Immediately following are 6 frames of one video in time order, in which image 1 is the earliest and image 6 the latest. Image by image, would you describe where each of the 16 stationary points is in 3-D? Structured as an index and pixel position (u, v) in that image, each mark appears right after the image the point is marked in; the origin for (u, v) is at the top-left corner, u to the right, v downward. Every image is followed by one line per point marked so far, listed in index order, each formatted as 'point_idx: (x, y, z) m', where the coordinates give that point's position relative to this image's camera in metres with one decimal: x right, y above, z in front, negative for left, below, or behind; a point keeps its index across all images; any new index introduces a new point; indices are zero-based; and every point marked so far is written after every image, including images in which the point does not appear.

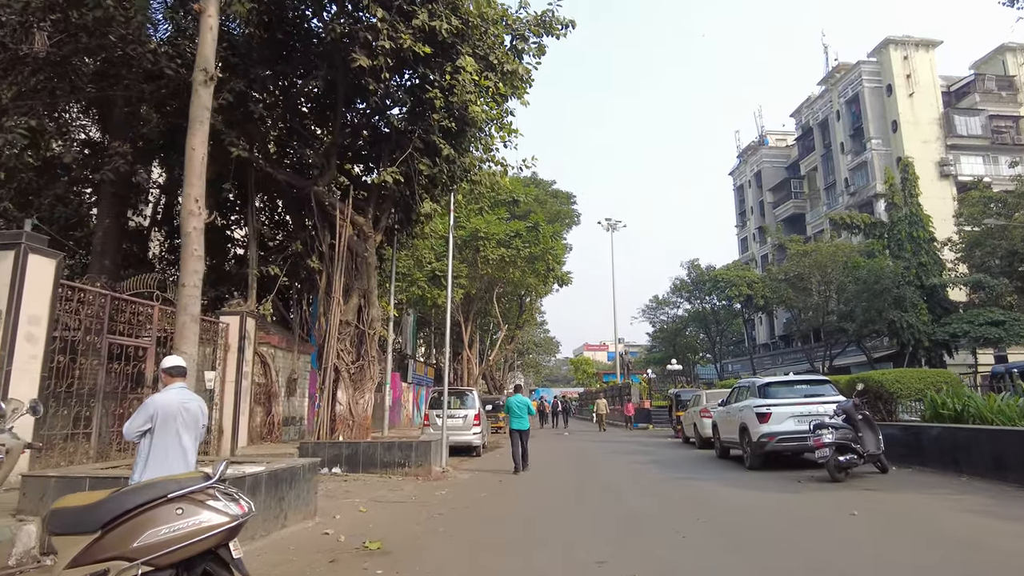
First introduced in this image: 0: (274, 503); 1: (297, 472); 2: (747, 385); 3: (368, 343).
0: (-2.2, -2.0, +6.2) m
1: (-2.2, -1.9, +6.7) m
2: (+4.4, -1.8, +12.2) m
3: (-2.9, -1.1, +12.8) m
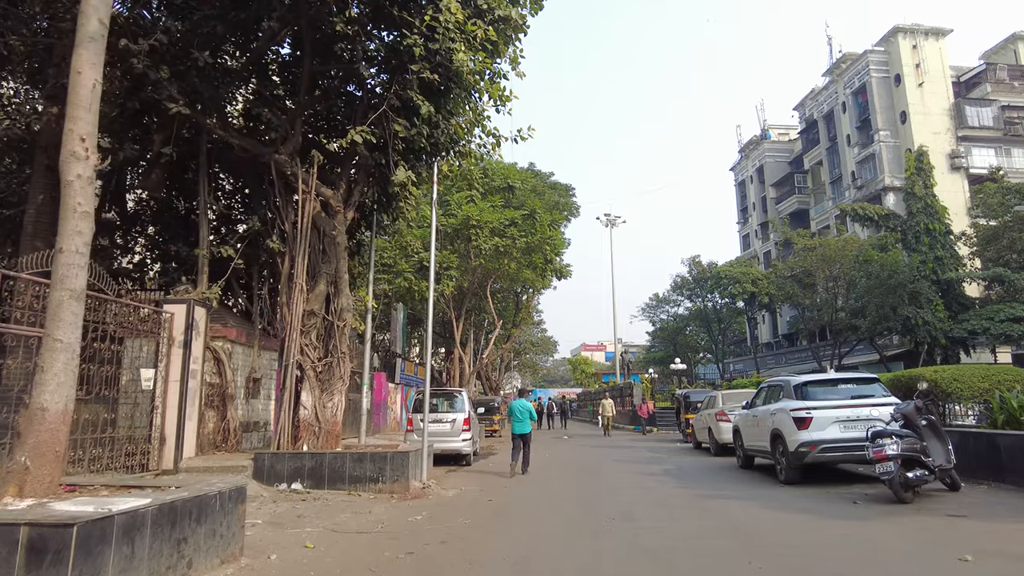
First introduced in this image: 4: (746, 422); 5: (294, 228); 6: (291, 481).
0: (-2.3, -1.8, +4.5) m
1: (-2.3, -1.6, +5.0) m
2: (+4.3, -1.5, +10.5) m
3: (-3.0, -0.8, +11.1) m
4: (+4.2, -2.4, +11.6) m
5: (-3.6, +1.0, +10.8) m
6: (-3.3, -2.9, +9.7) m
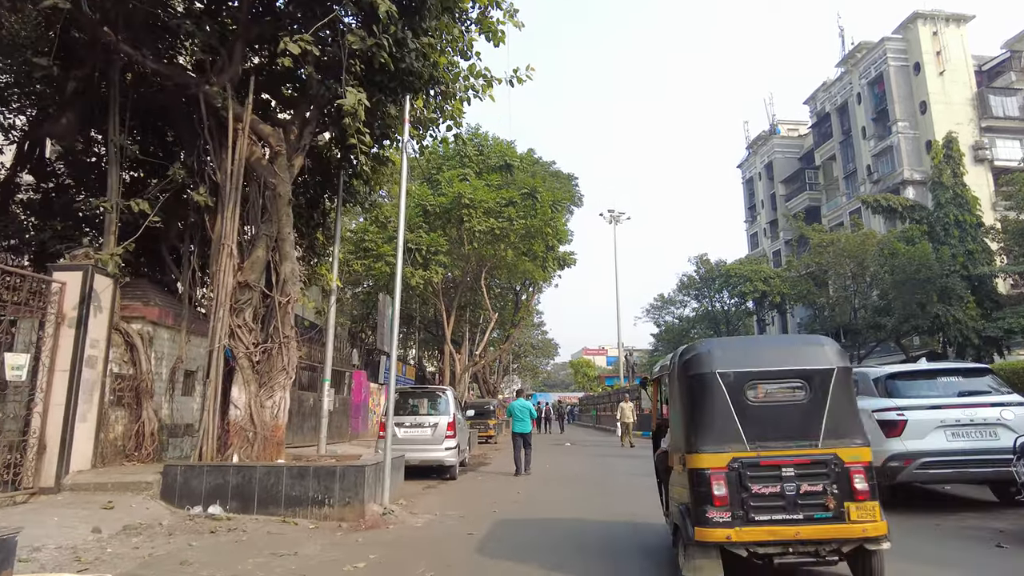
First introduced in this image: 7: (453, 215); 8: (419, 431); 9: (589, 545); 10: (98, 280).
0: (-2.4, -1.3, +2.1) m
1: (-2.4, -1.1, +2.6) m
2: (+4.2, -1.1, +8.1) m
3: (-3.1, -0.4, +8.7) m
4: (+4.0, -2.0, +9.3) m
5: (-3.7, +1.5, +8.4) m
6: (-3.4, -2.4, +7.3) m
7: (-1.7, +2.1, +19.1) m
8: (-1.6, -2.5, +11.5) m
9: (+0.7, -2.5, +6.3) m
10: (-5.1, +0.1, +8.1) m
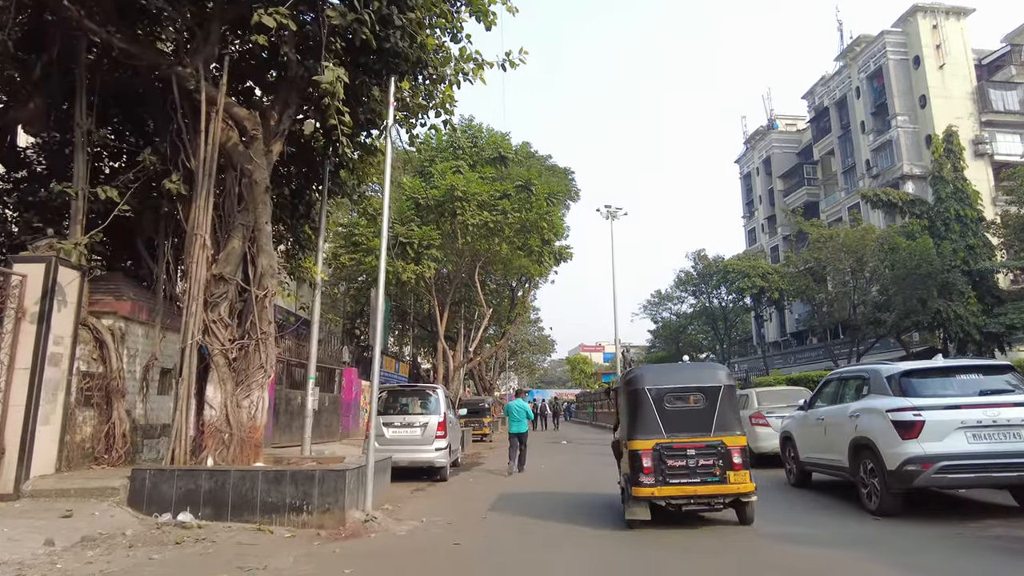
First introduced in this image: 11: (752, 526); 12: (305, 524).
0: (-2.5, -1.2, +1.6) m
1: (-2.5, -1.1, +2.1) m
2: (+4.1, -1.0, +7.7) m
3: (-3.2, -0.3, +8.3) m
4: (+3.9, -1.9, +8.8) m
5: (-3.8, +1.5, +8.0) m
6: (-3.5, -2.3, +6.9) m
7: (-1.9, +2.3, +18.6) m
8: (-1.8, -2.4, +11.0) m
9: (+0.6, -2.4, +5.9) m
10: (-5.2, +0.2, +7.6) m
11: (+2.6, -2.6, +7.1) m
12: (-2.1, -2.4, +6.8) m
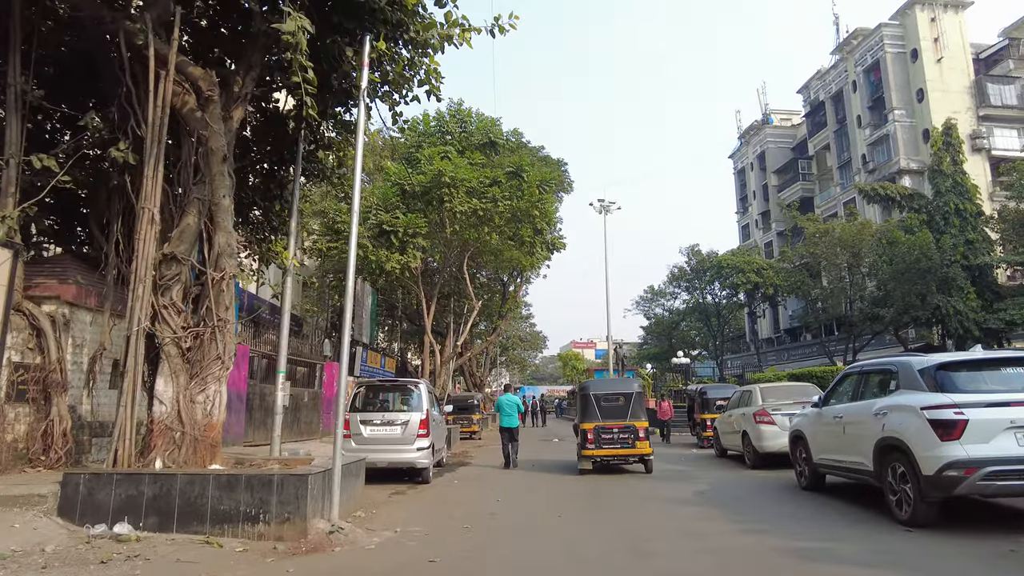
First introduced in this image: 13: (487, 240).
0: (-2.6, -1.1, +0.8) m
1: (-2.6, -0.9, +1.3) m
2: (+4.0, -0.9, +6.9) m
3: (-3.3, -0.1, +7.4) m
4: (+3.8, -1.7, +8.1) m
5: (-4.0, +1.8, +7.1) m
6: (-3.6, -2.1, +6.0) m
7: (-2.2, +2.5, +17.7) m
8: (-1.9, -2.2, +10.2) m
9: (+0.5, -2.2, +5.1) m
10: (-5.3, +0.4, +6.7) m
11: (+2.4, -2.4, +6.3) m
12: (-2.3, -2.2, +5.9) m
13: (-0.7, +1.5, +18.8) m
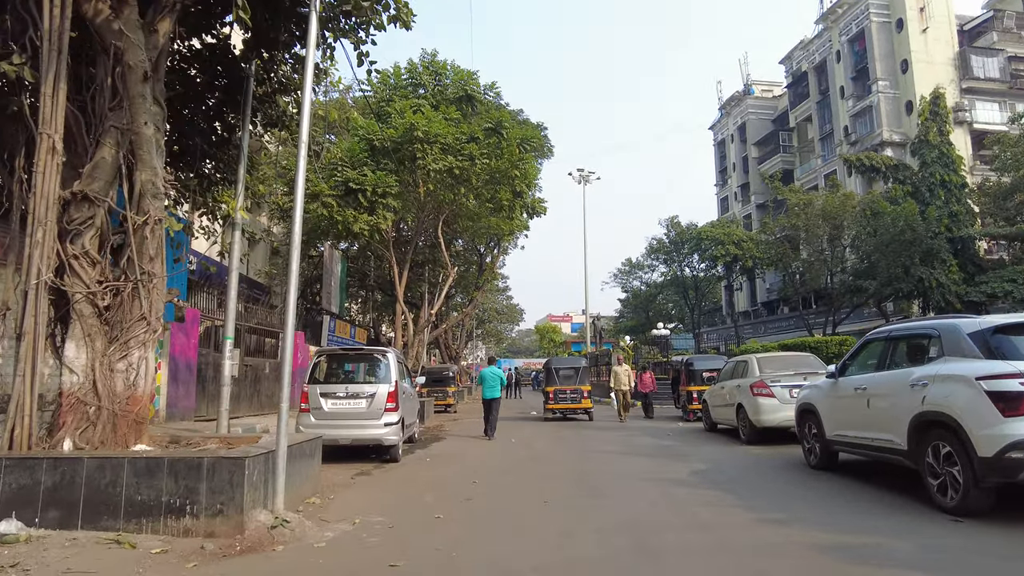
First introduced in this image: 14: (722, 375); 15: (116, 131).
0: (-2.5, -0.8, -0.3) m
1: (-2.5, -0.7, +0.2) m
2: (+3.8, -0.4, +6.0) m
3: (-3.5, +0.4, +6.2) m
4: (+3.6, -1.2, +7.2) m
5: (-4.1, +2.2, +5.8) m
6: (-3.8, -1.7, +4.9) m
7: (-2.7, +3.4, +16.5) m
8: (-2.2, -1.6, +9.1) m
9: (+0.4, -1.8, +4.1) m
10: (-5.5, +0.9, +5.4) m
11: (+2.3, -2.0, +5.5) m
12: (-2.4, -1.8, +4.9) m
13: (-1.3, +2.4, +17.6) m
14: (+4.1, -1.7, +12.5) m
15: (-3.7, +1.5, +6.1) m
